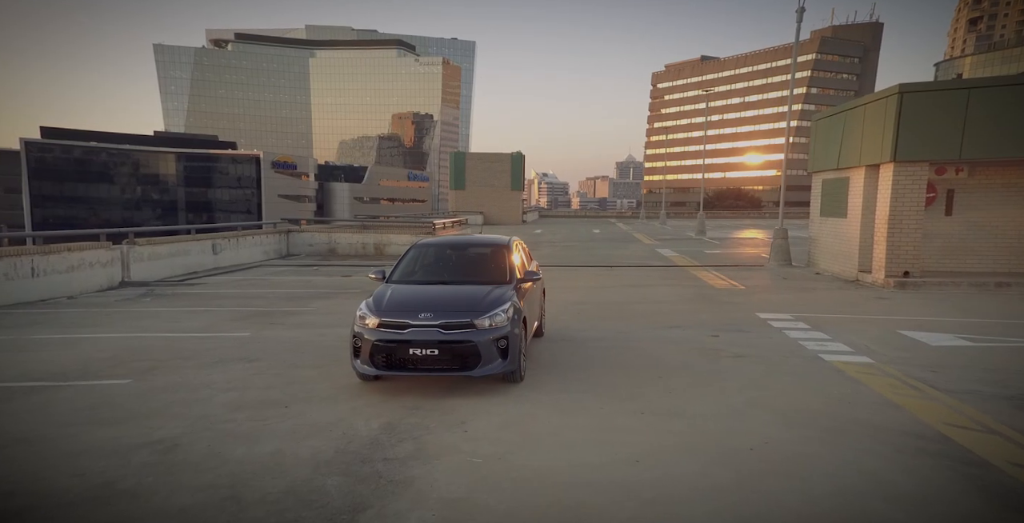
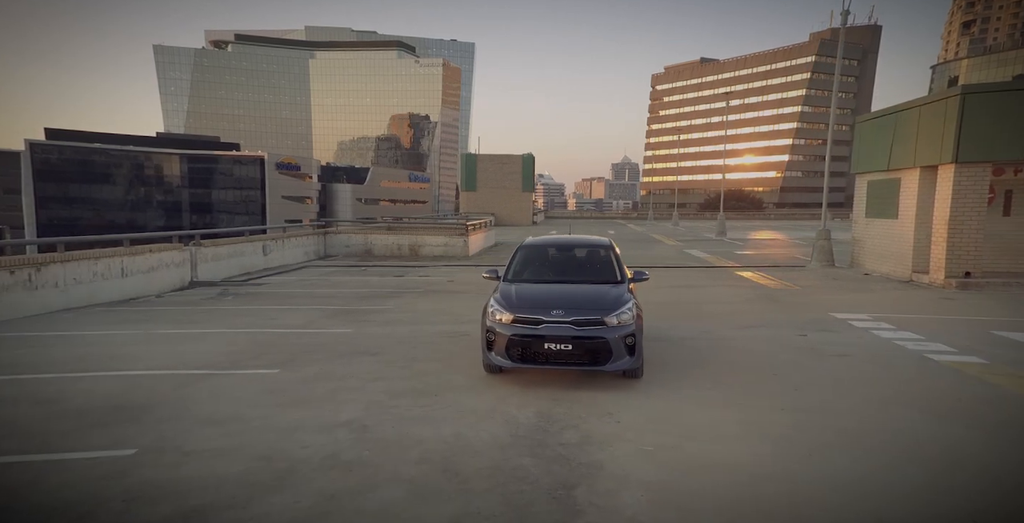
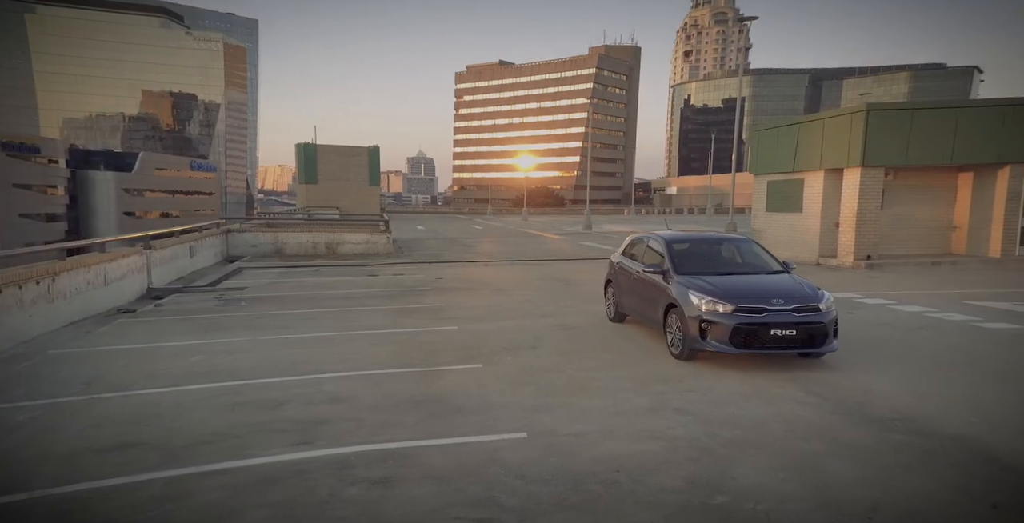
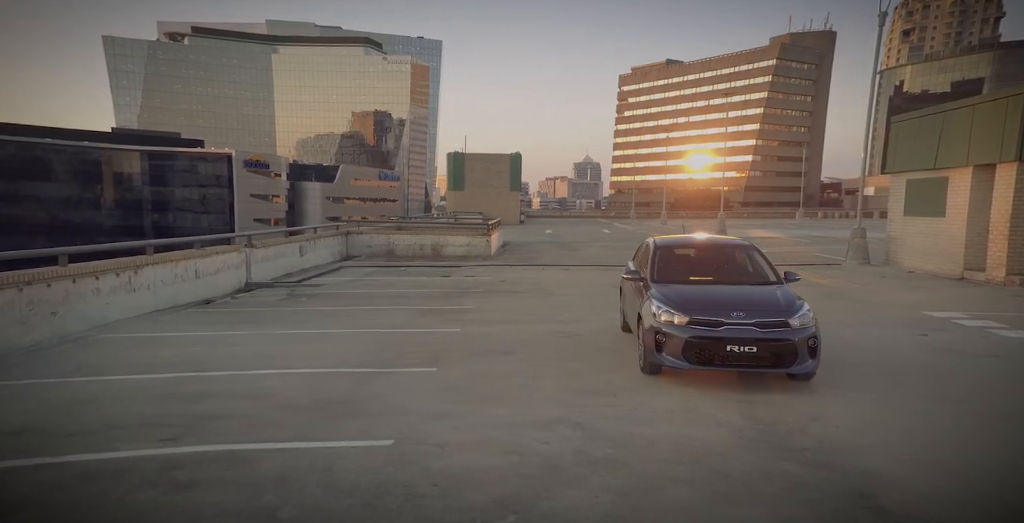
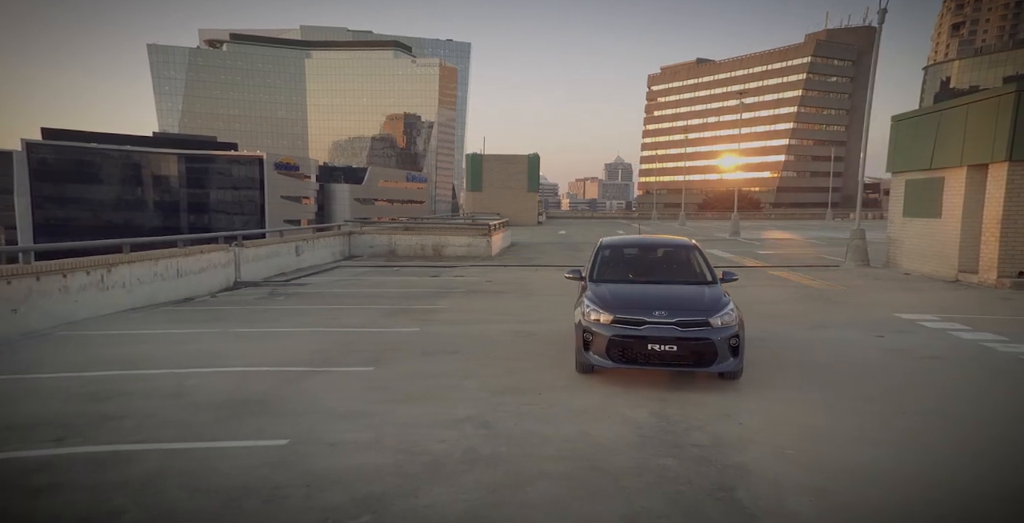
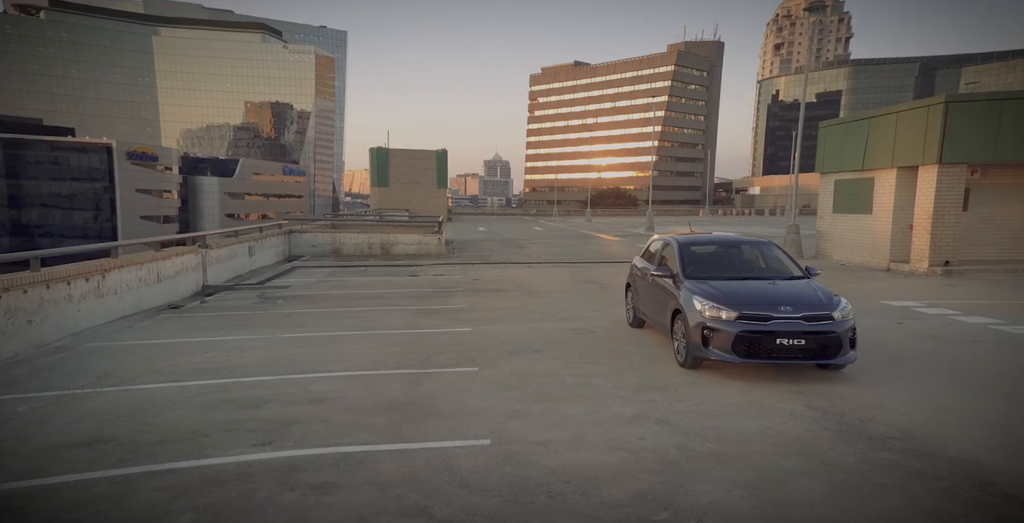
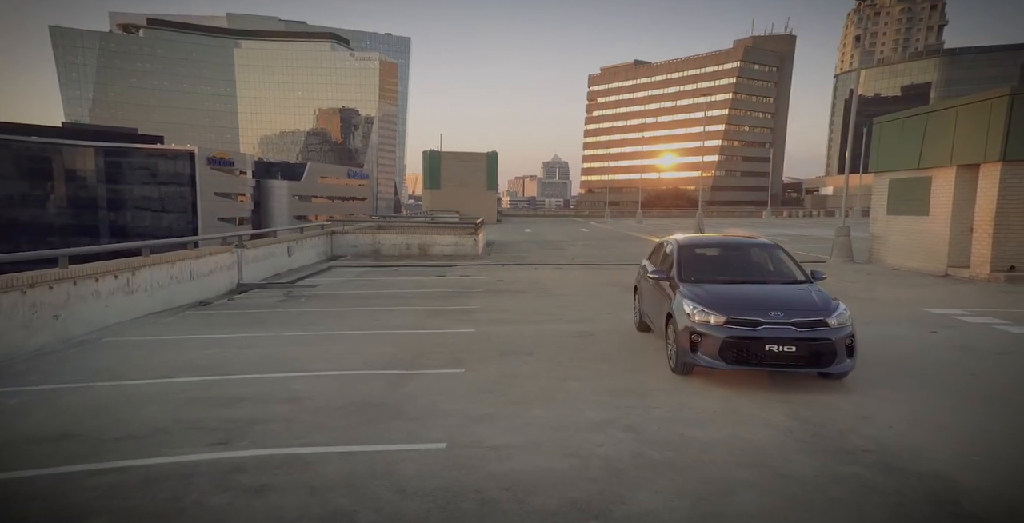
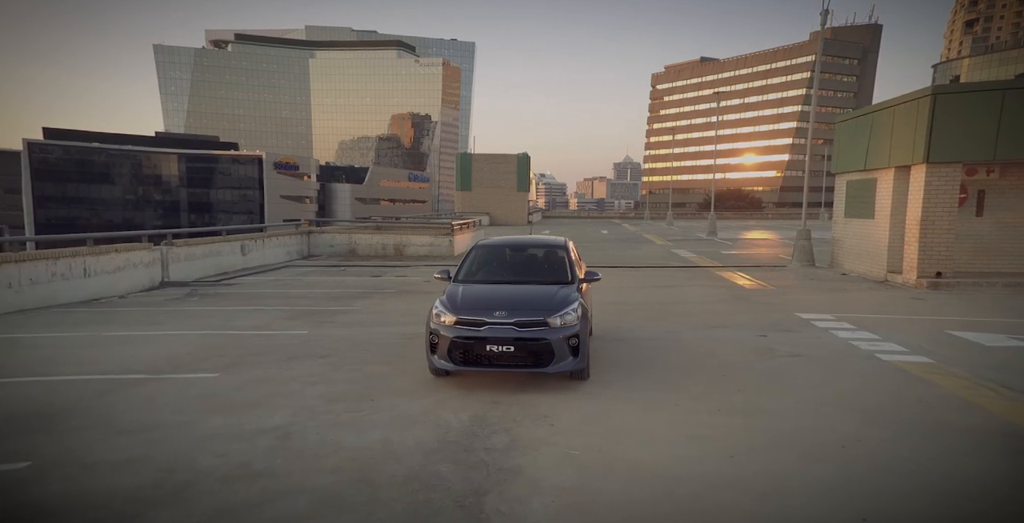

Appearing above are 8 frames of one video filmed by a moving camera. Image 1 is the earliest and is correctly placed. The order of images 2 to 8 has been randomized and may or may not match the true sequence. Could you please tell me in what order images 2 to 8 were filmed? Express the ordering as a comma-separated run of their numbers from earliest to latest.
8, 2, 5, 4, 7, 6, 3
